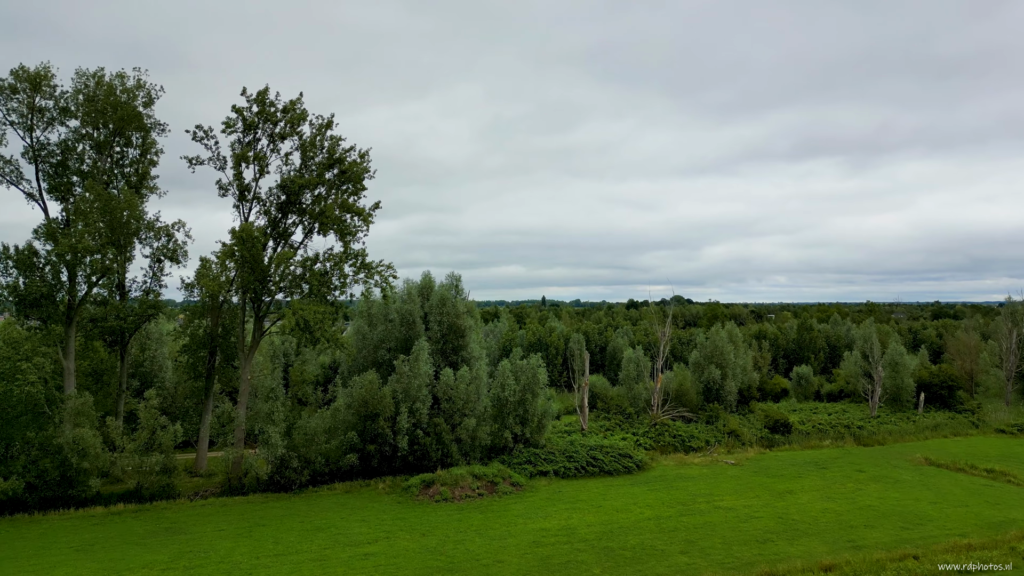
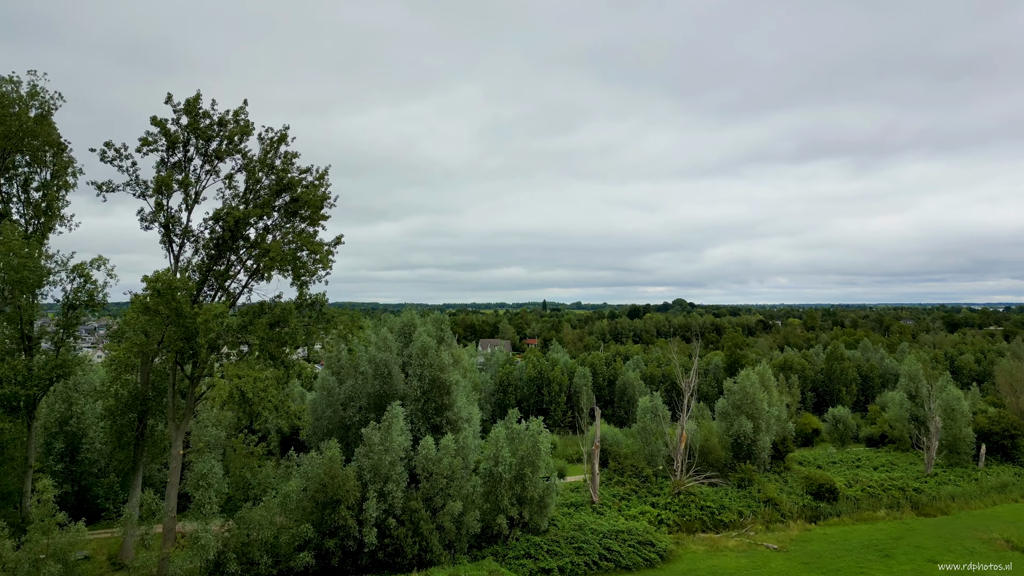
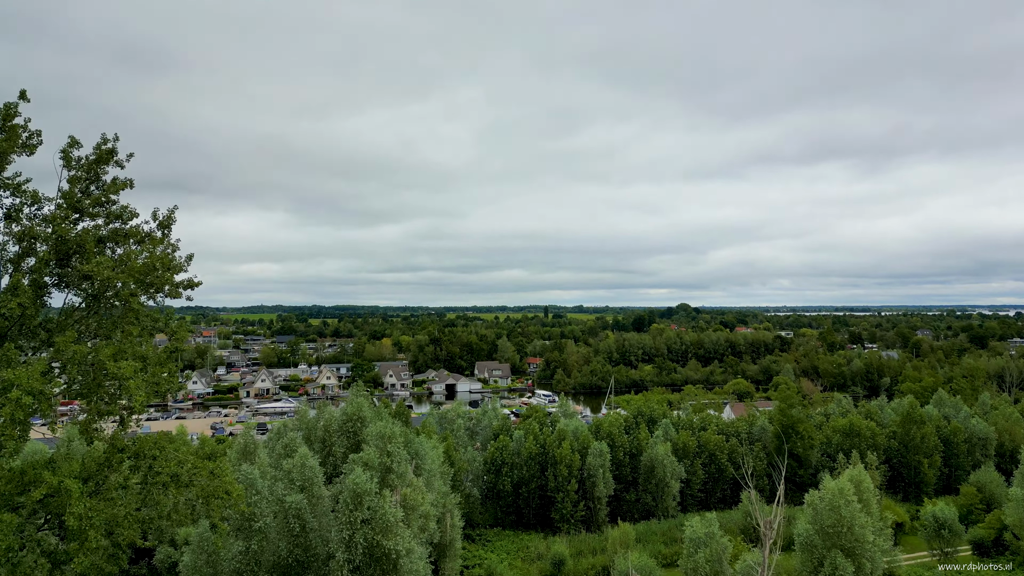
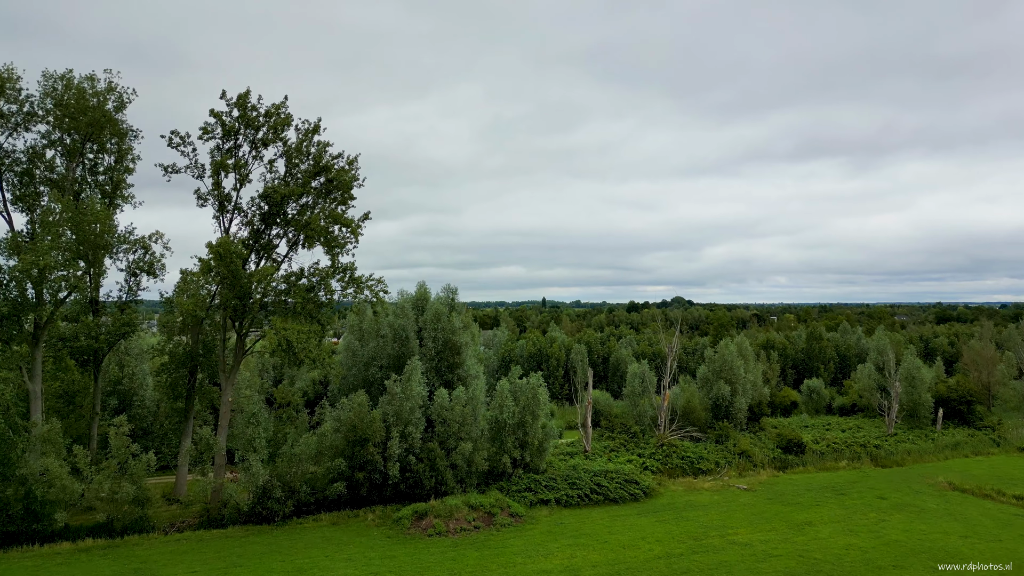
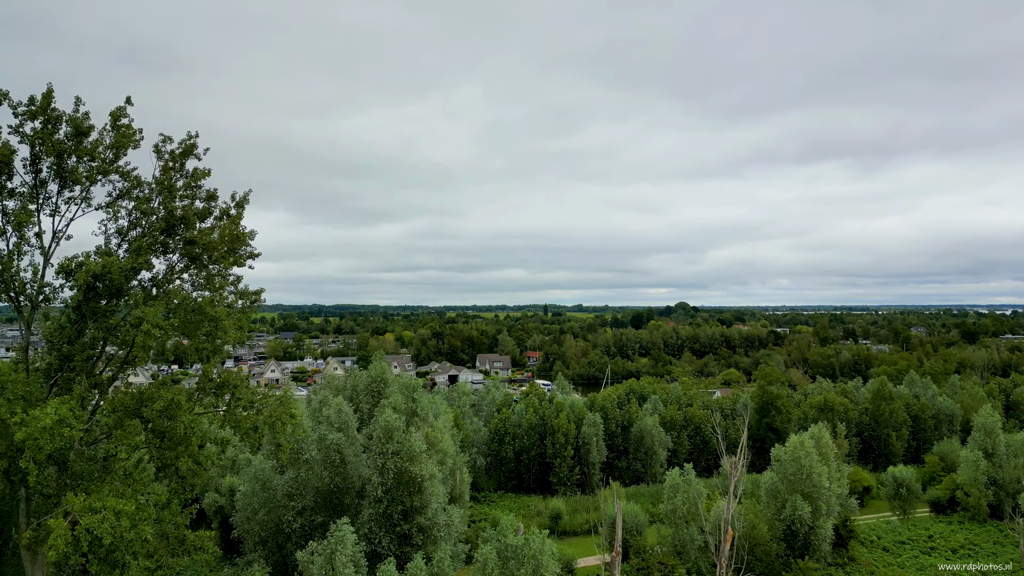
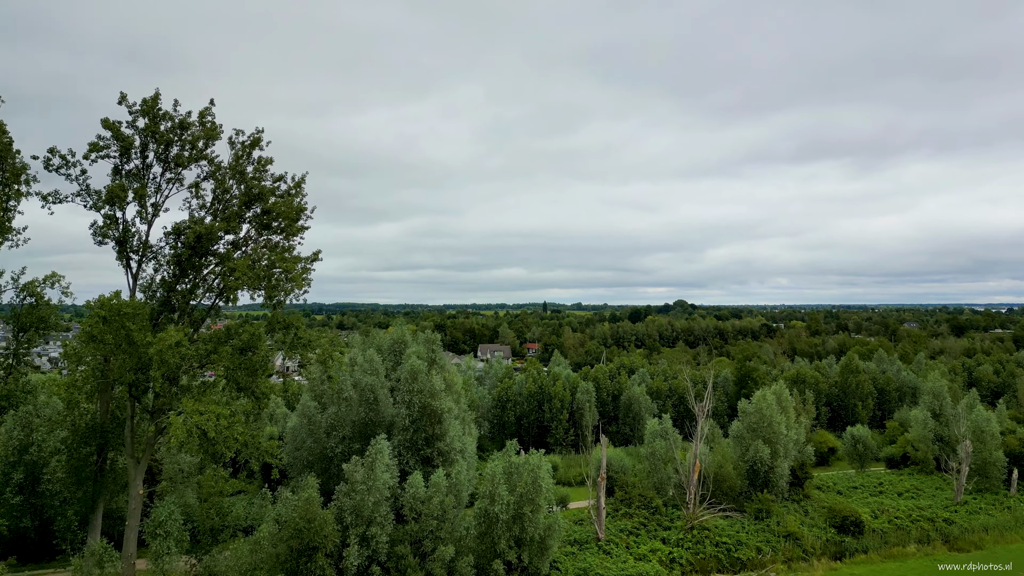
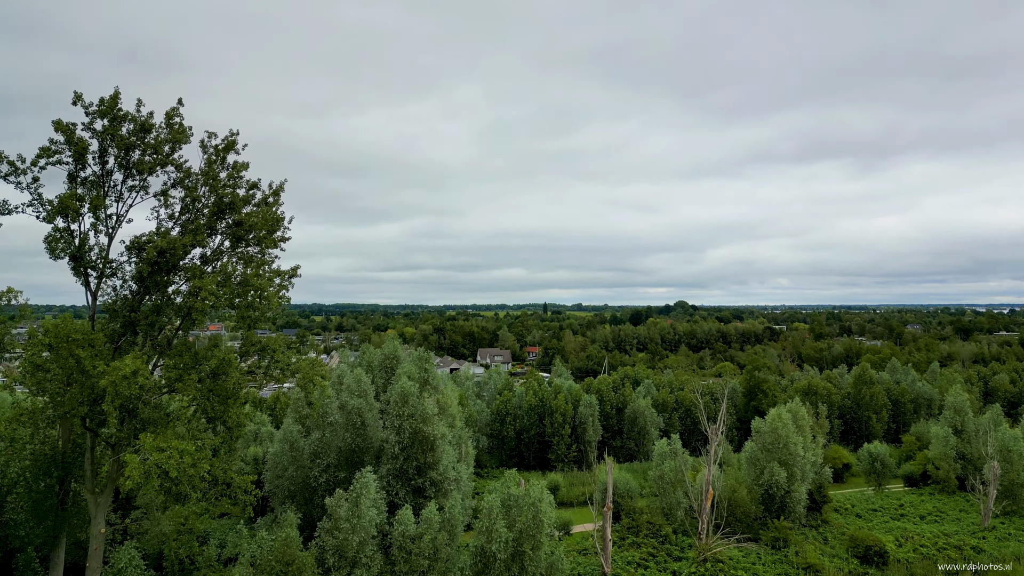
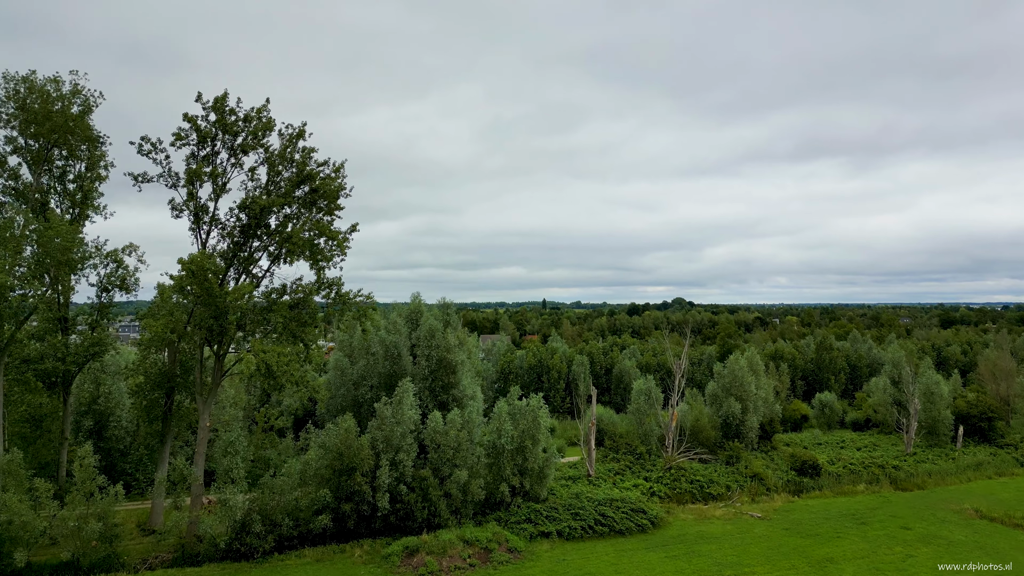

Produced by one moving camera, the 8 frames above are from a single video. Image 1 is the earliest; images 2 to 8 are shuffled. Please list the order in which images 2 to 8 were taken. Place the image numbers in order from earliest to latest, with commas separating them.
4, 8, 2, 6, 7, 5, 3
